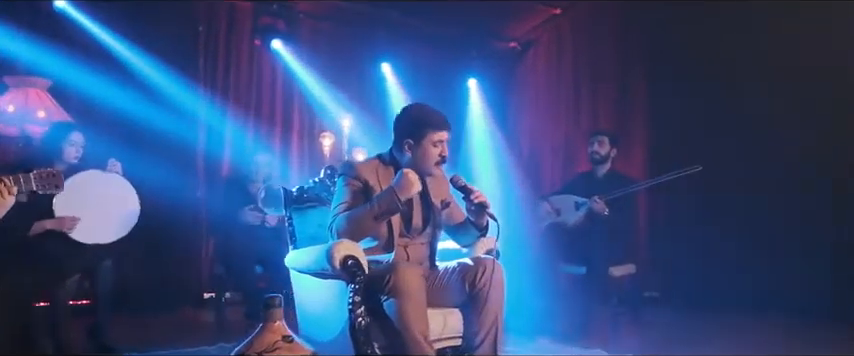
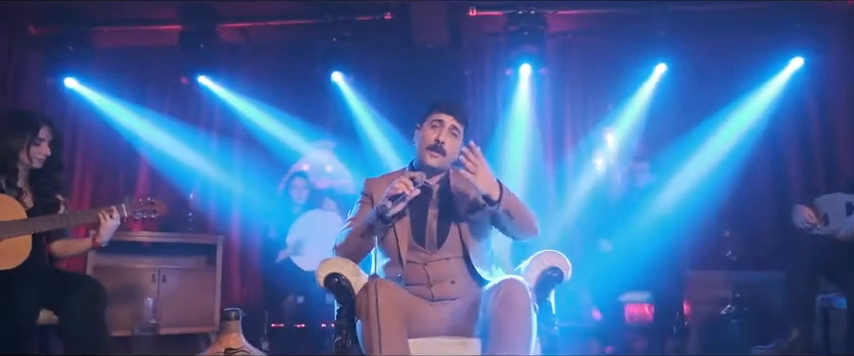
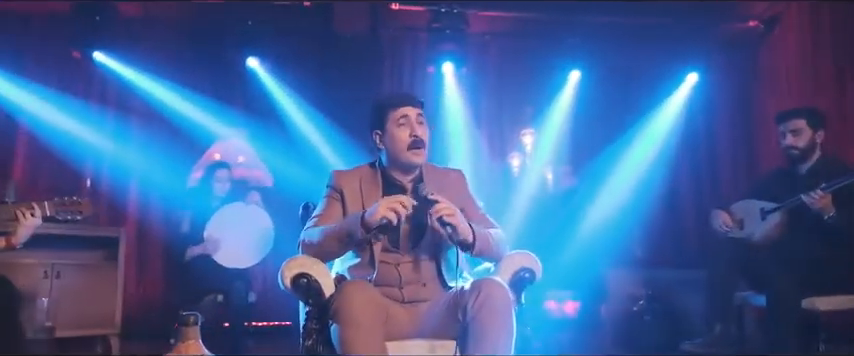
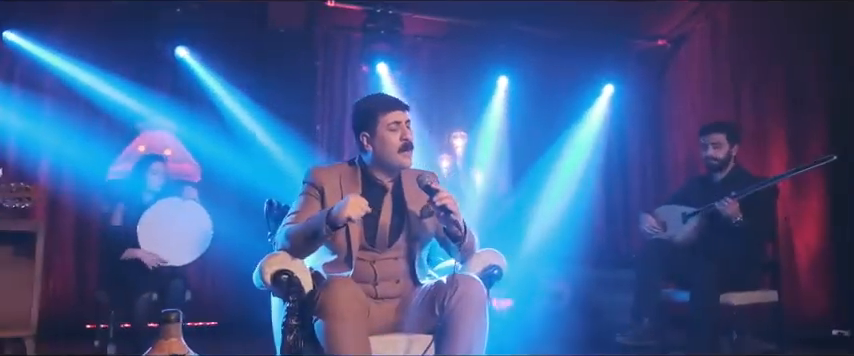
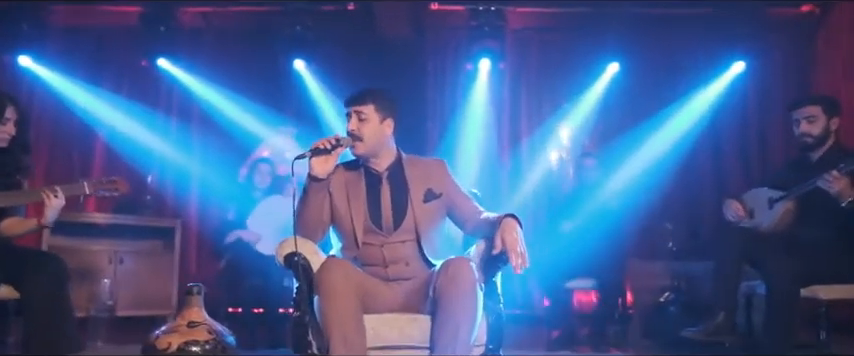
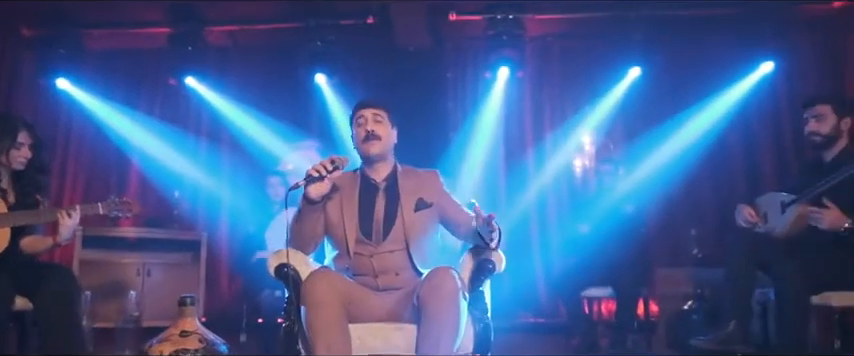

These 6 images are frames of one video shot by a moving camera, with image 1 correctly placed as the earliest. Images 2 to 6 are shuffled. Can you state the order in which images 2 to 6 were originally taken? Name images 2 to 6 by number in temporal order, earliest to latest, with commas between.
4, 3, 2, 6, 5
